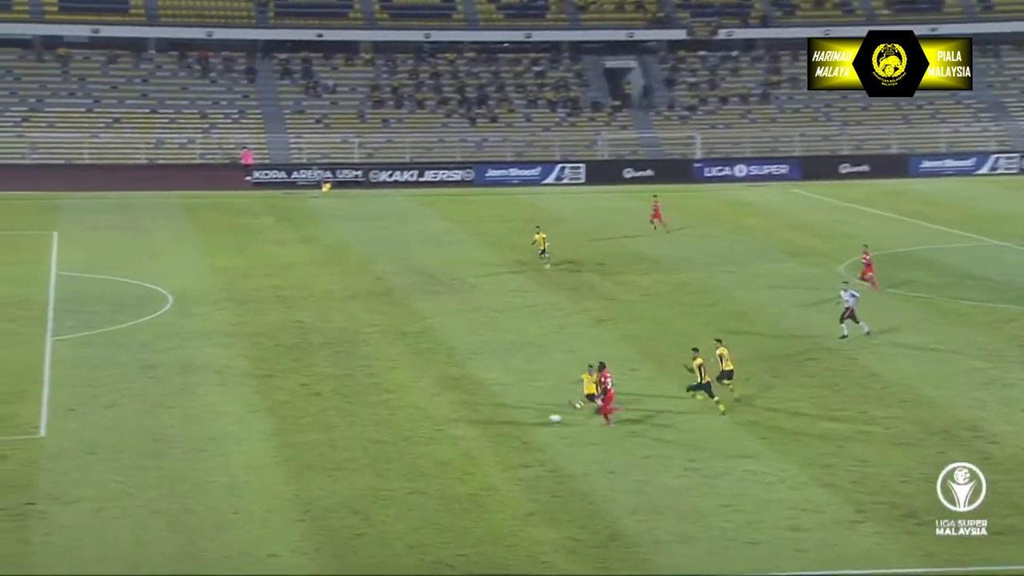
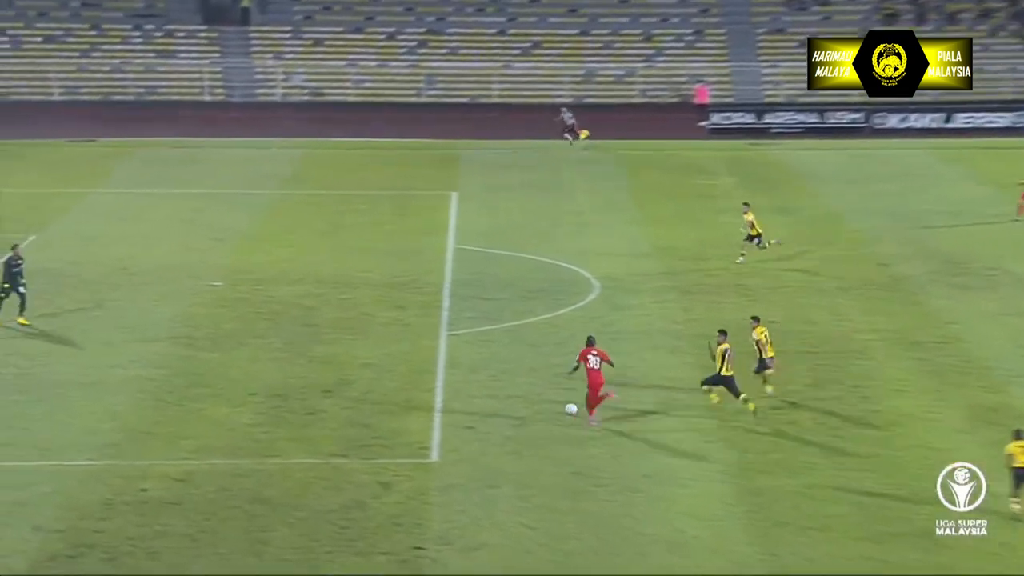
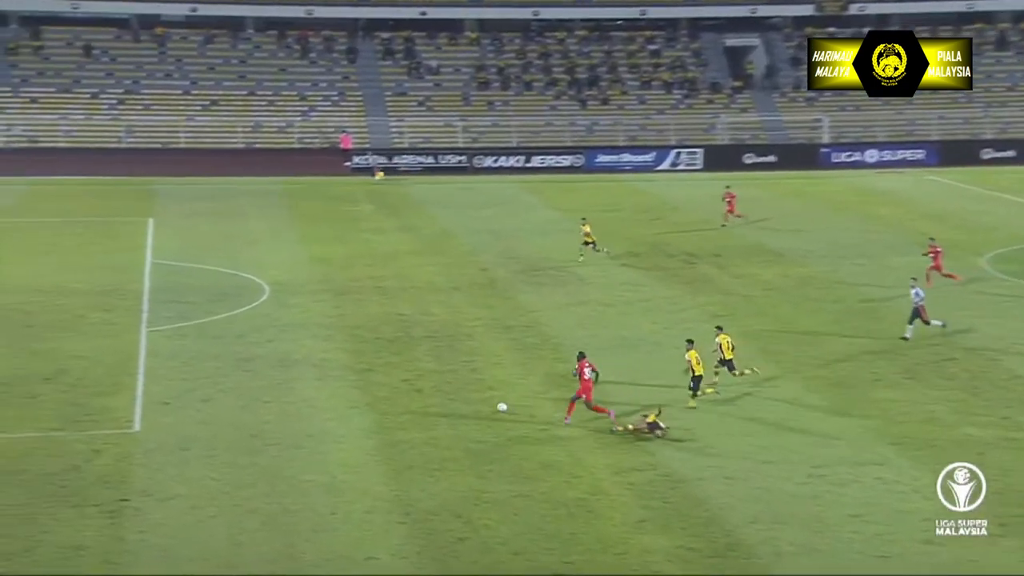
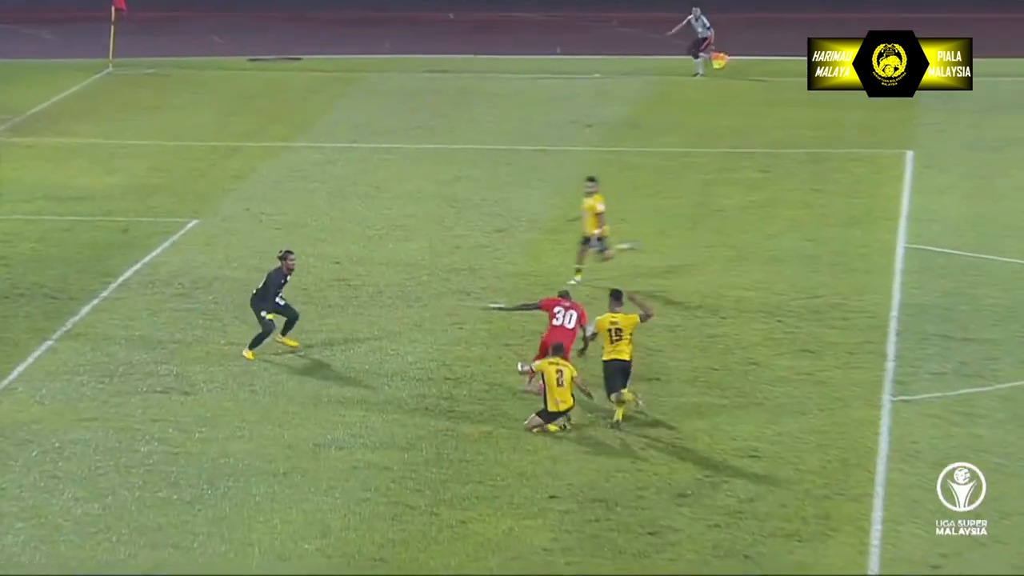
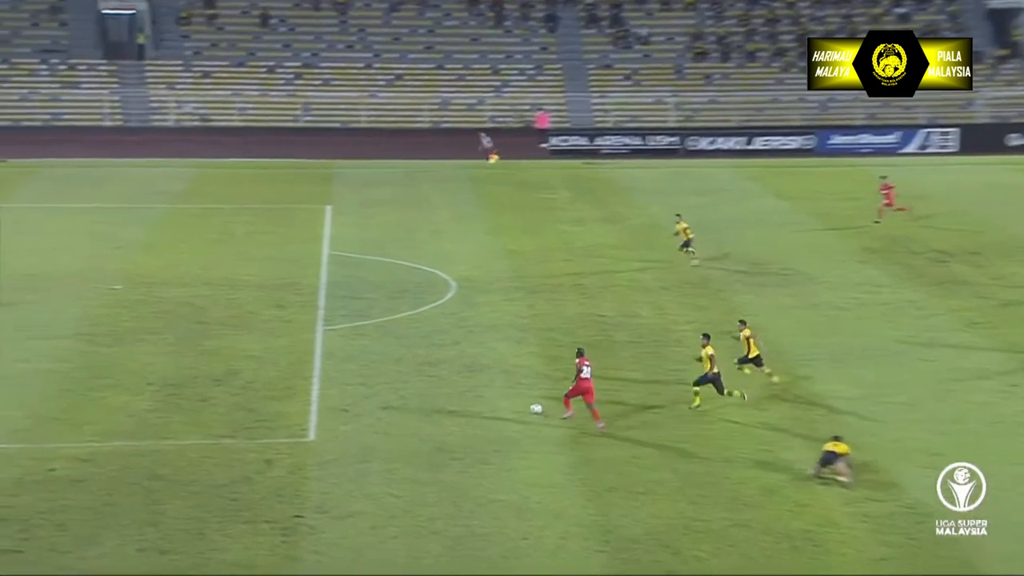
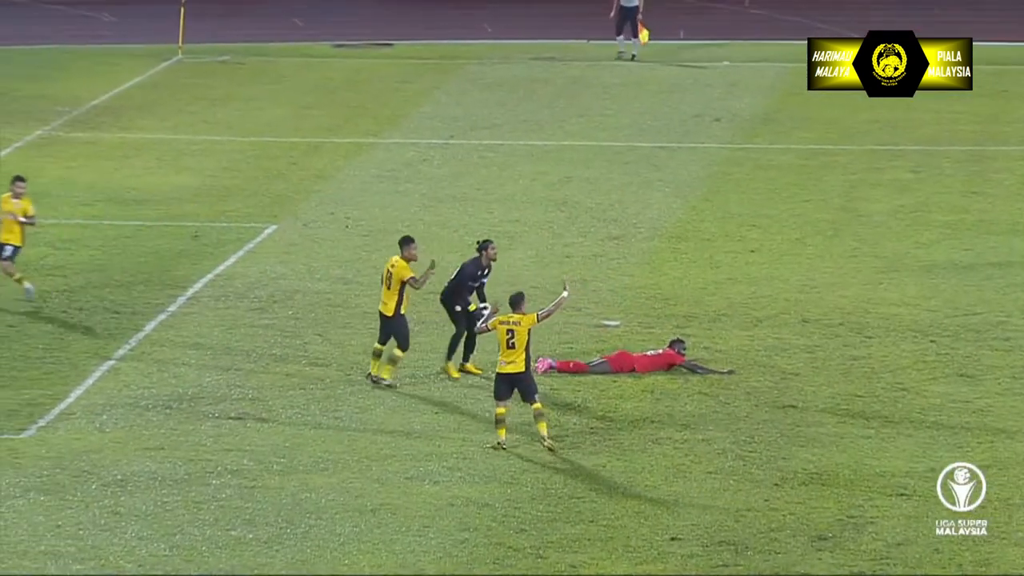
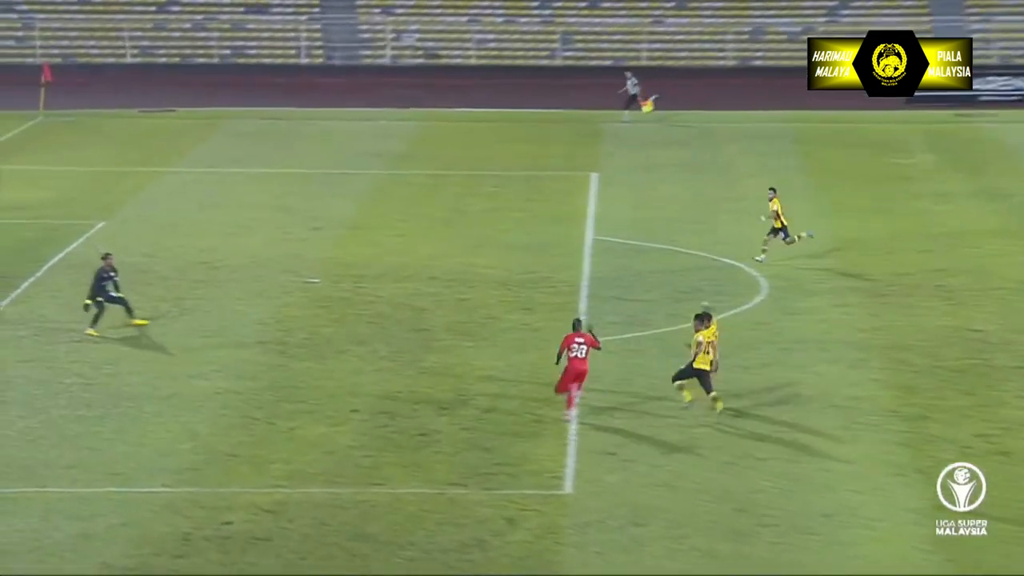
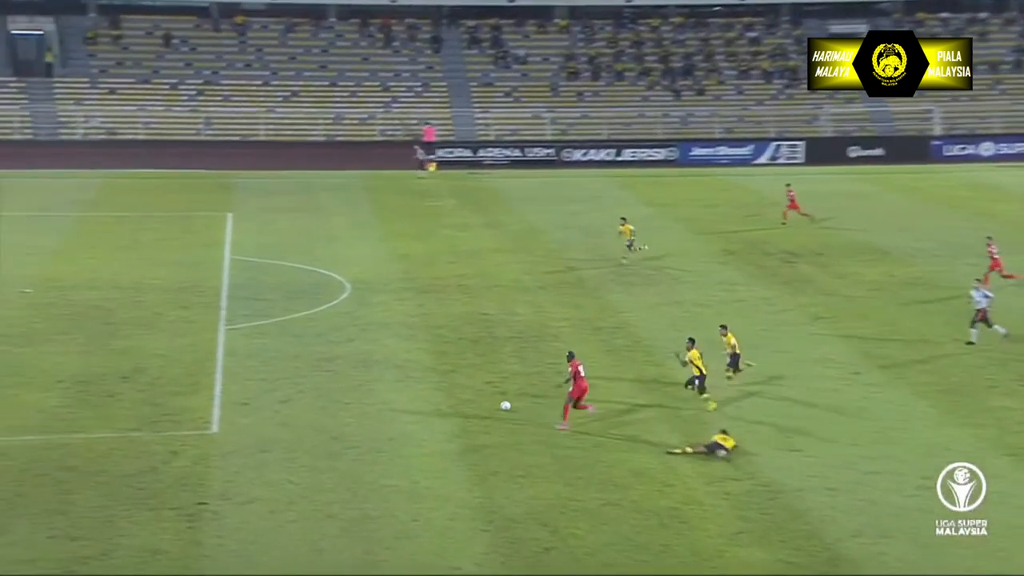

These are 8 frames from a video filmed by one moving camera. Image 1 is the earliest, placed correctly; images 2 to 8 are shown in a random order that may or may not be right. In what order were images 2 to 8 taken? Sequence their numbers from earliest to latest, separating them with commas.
3, 8, 5, 2, 7, 4, 6
